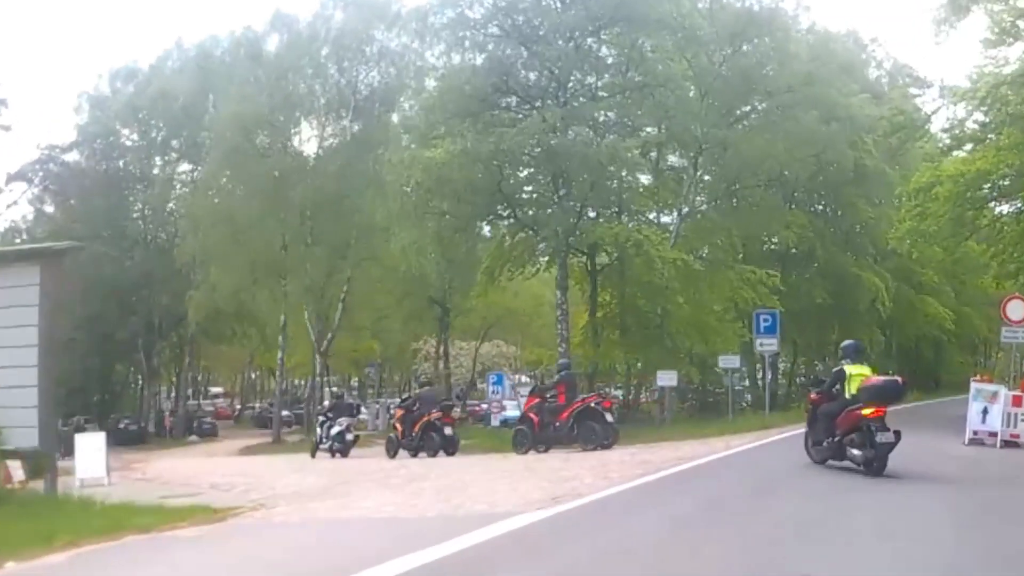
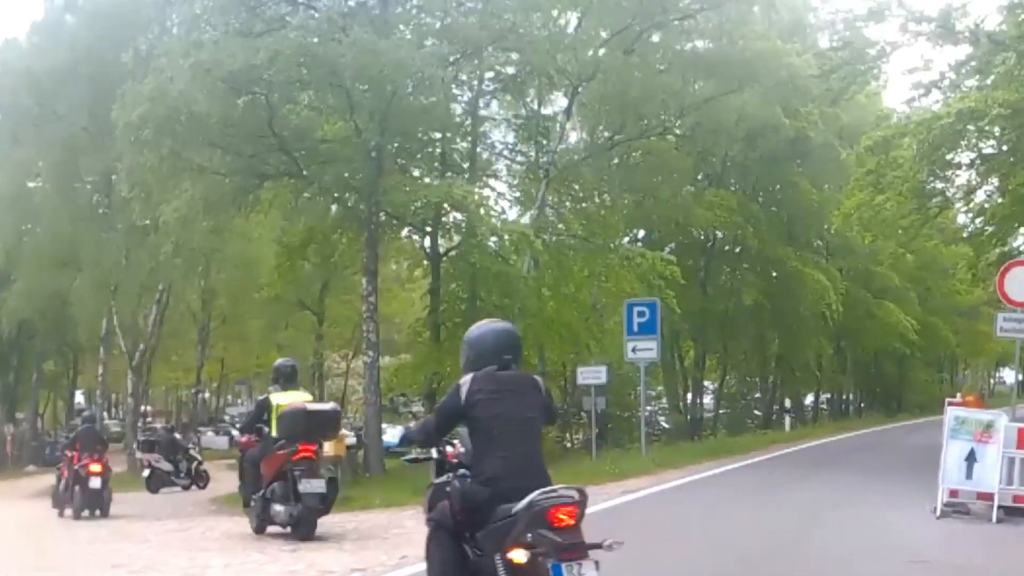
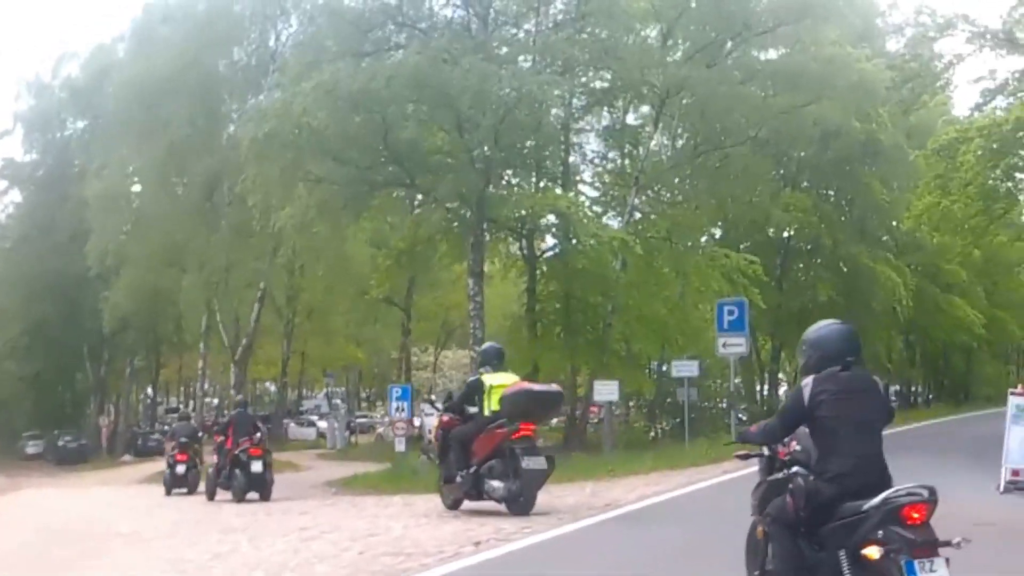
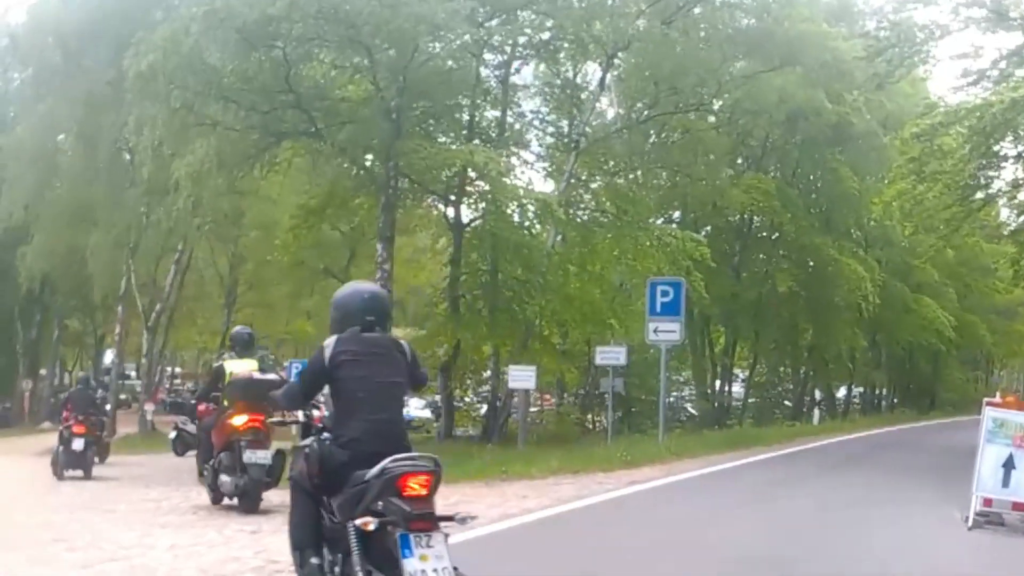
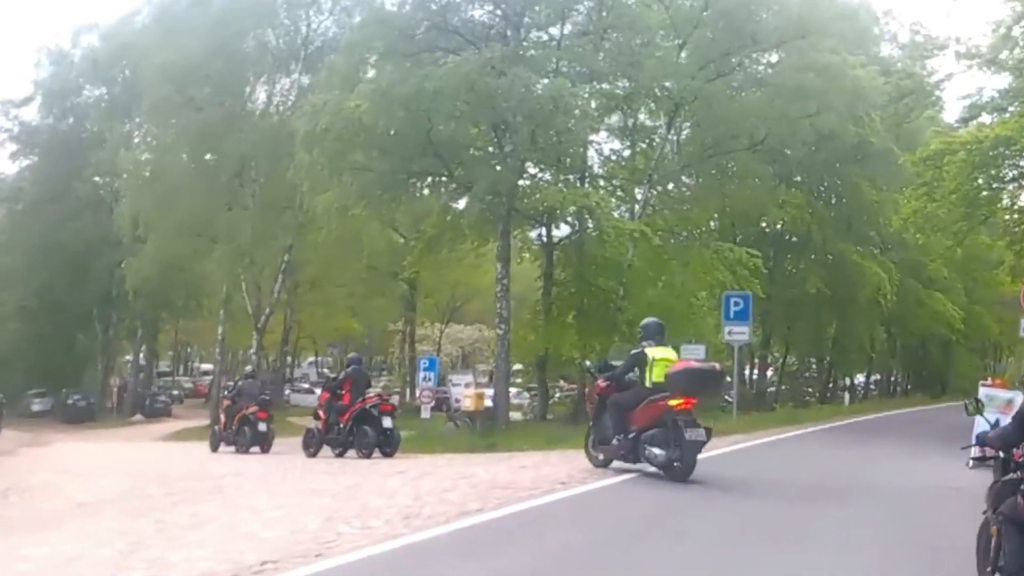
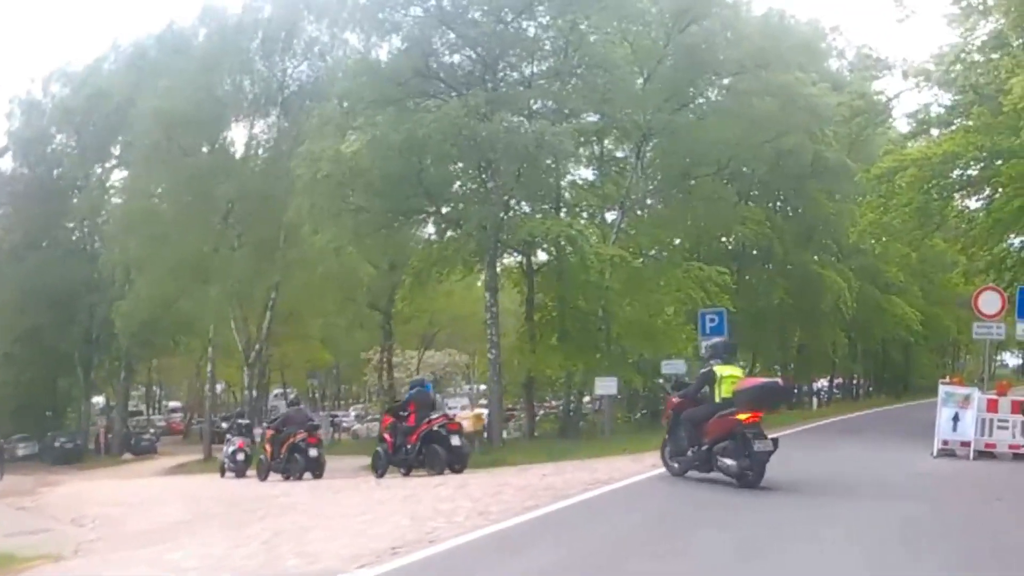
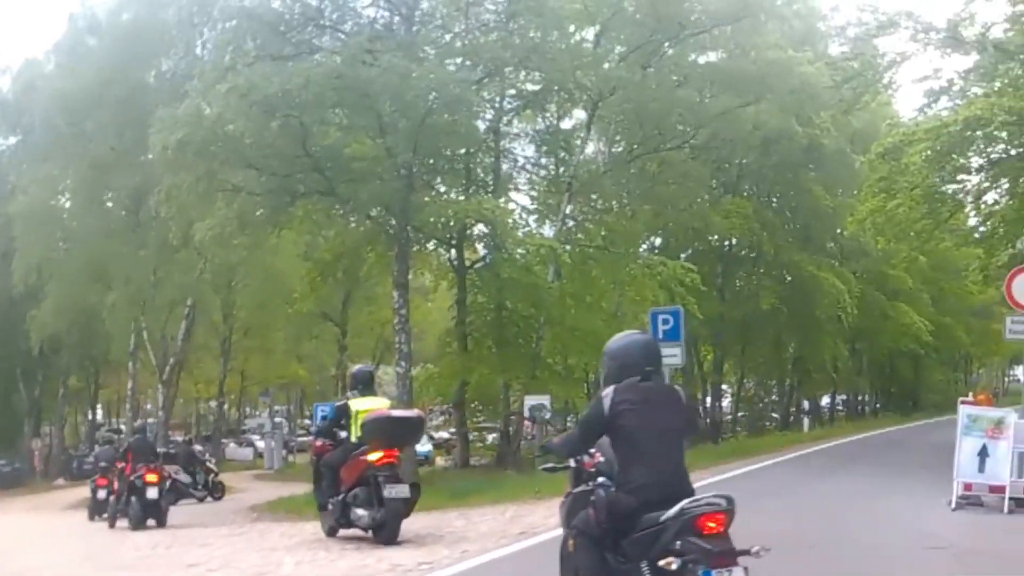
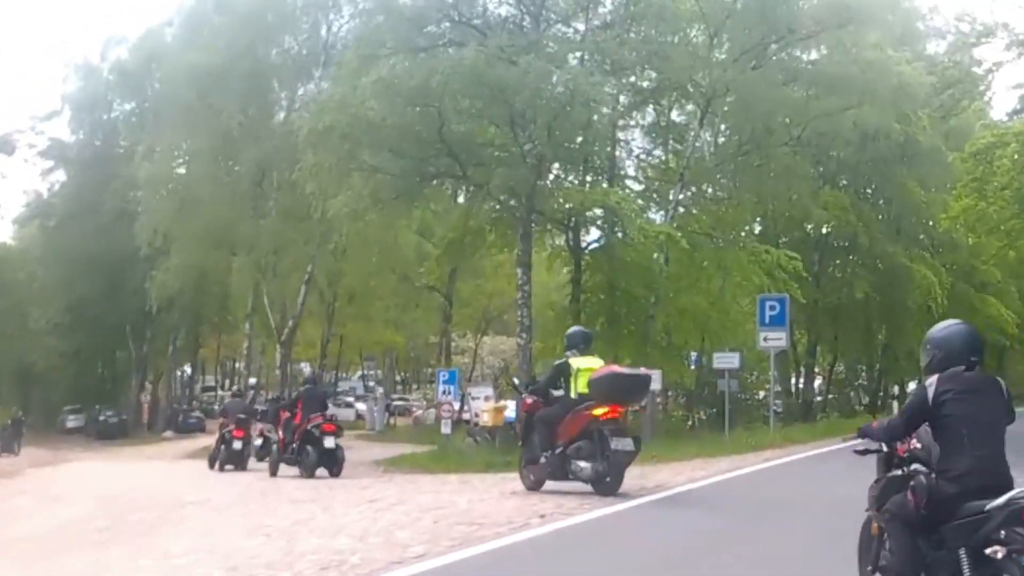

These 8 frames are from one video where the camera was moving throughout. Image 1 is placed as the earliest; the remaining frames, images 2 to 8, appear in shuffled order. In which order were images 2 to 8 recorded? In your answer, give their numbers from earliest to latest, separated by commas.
6, 5, 8, 3, 7, 2, 4
